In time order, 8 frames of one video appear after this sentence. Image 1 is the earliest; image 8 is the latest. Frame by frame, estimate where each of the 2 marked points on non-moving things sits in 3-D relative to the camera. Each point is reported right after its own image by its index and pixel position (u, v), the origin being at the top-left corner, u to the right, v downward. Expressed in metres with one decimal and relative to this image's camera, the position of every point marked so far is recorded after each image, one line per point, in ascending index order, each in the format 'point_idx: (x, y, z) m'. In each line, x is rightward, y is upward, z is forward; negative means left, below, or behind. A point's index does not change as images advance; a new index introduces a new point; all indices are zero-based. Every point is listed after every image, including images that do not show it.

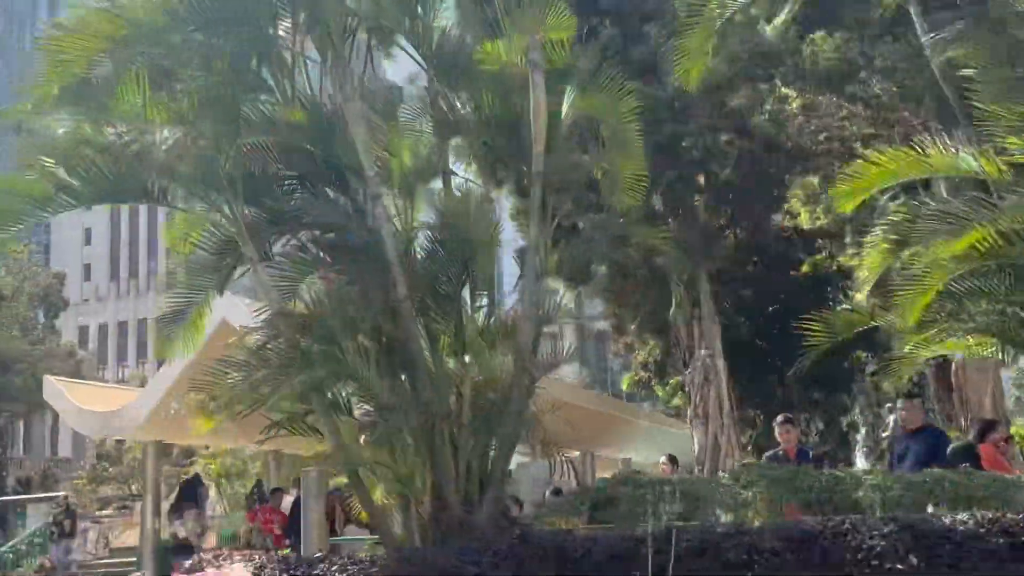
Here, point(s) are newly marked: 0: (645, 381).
0: (+2.1, -1.5, +16.8) m
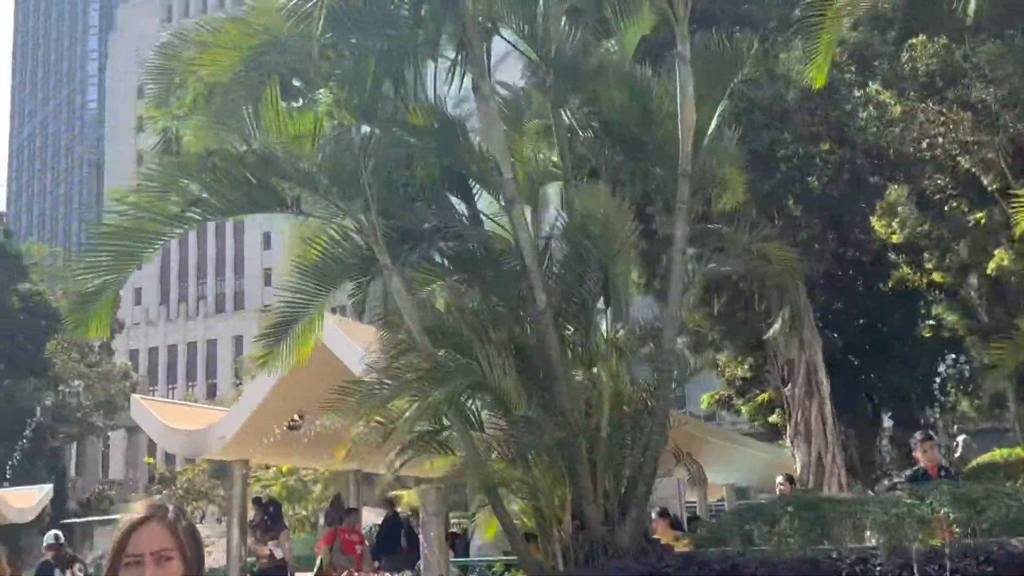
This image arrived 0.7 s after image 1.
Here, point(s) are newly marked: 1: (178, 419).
0: (+3.4, -1.8, +16.3) m
1: (-4.2, -1.7, +13.2) m
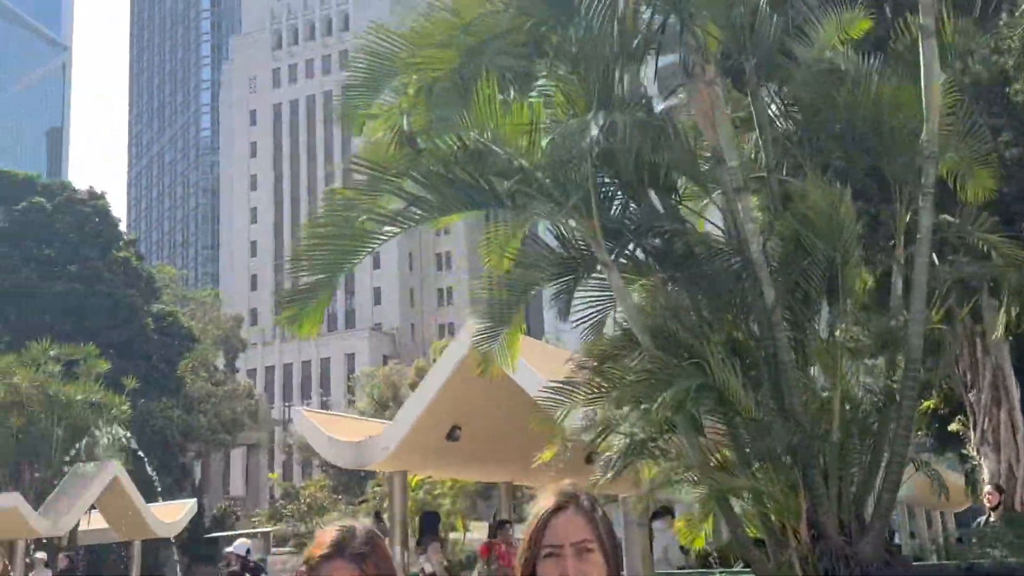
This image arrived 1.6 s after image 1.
0: (+5.7, -1.8, +15.6) m
1: (-2.2, -1.8, +13.2) m
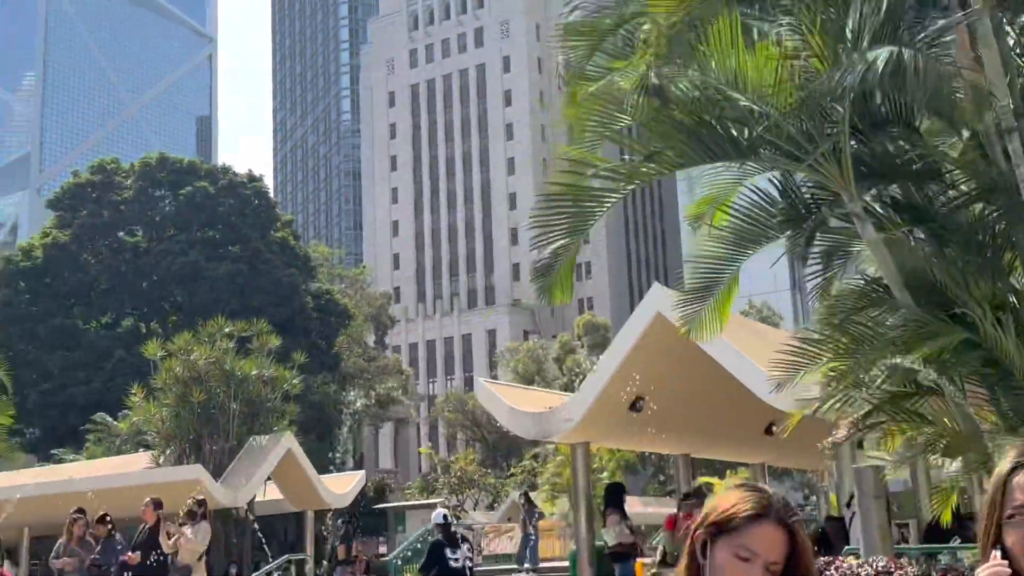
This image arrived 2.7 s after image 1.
0: (+8.3, -1.2, +14.5) m
1: (+0.1, -1.4, +13.1) m
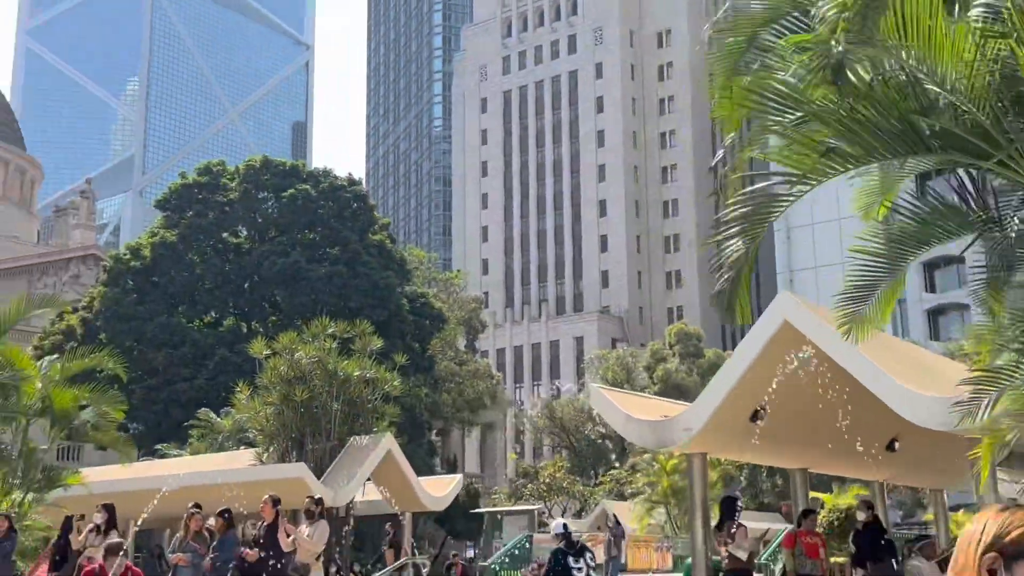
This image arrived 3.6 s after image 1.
0: (+9.8, -1.4, +13.5) m
1: (+1.5, -1.5, +12.8) m
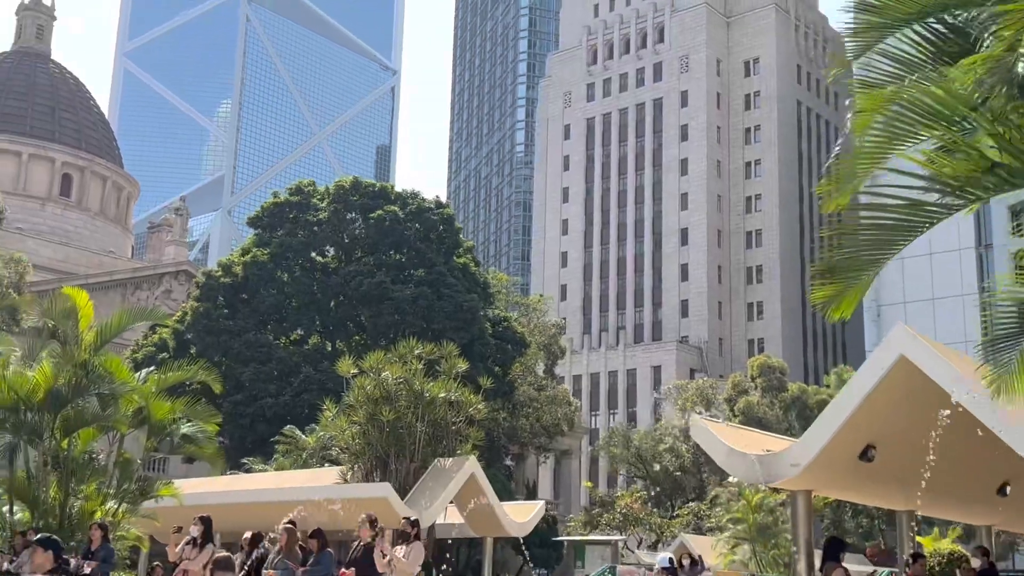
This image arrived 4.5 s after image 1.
0: (+11.0, -2.0, +12.5) m
1: (+2.7, -1.8, +12.4) m
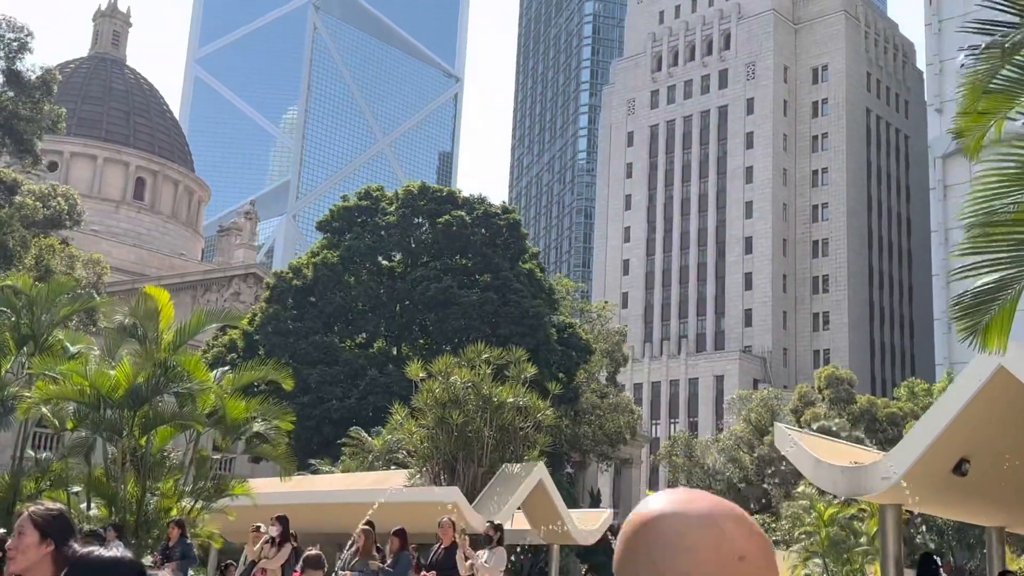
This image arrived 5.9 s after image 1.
0: (+11.9, -2.2, +11.7) m
1: (+3.7, -1.9, +12.1) m
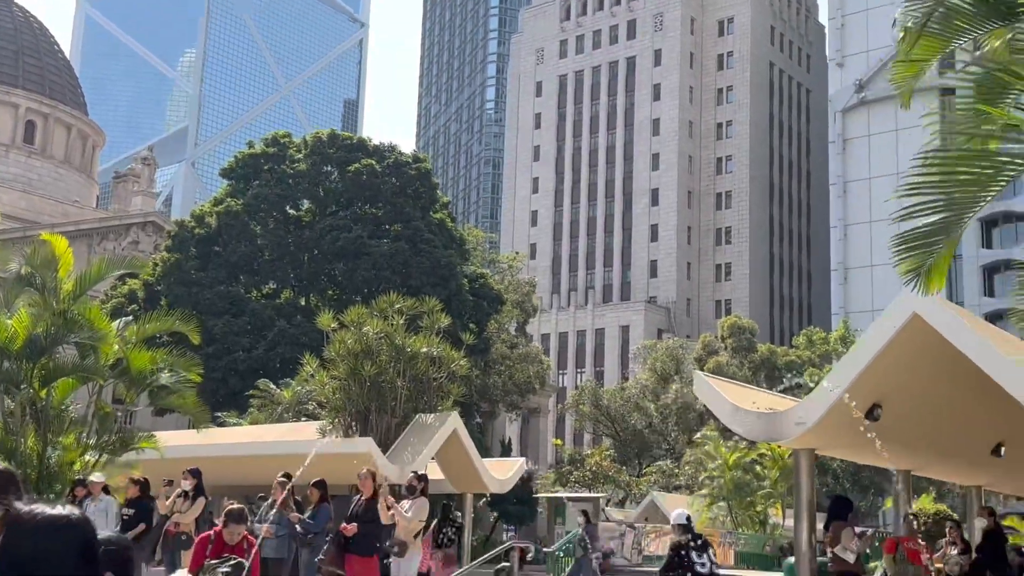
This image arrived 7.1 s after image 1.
0: (+11.0, -1.6, +12.6) m
1: (+2.7, -1.3, +12.3) m
